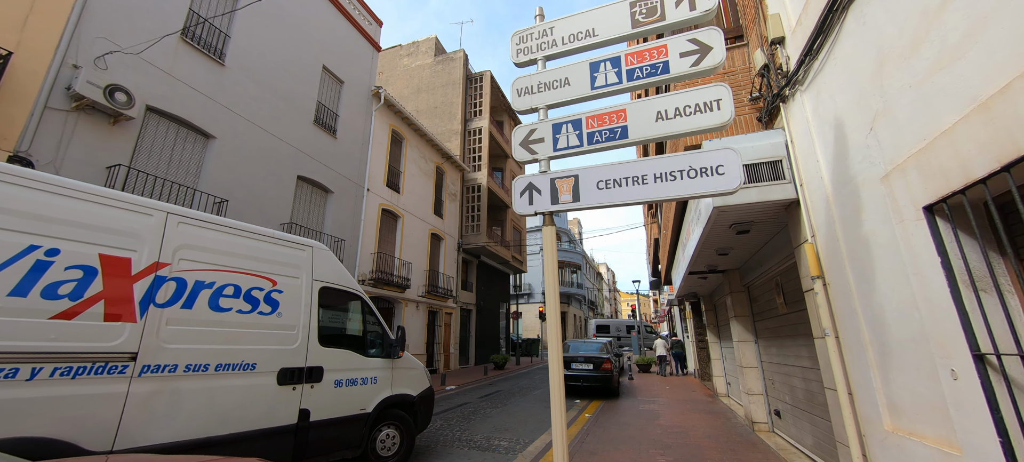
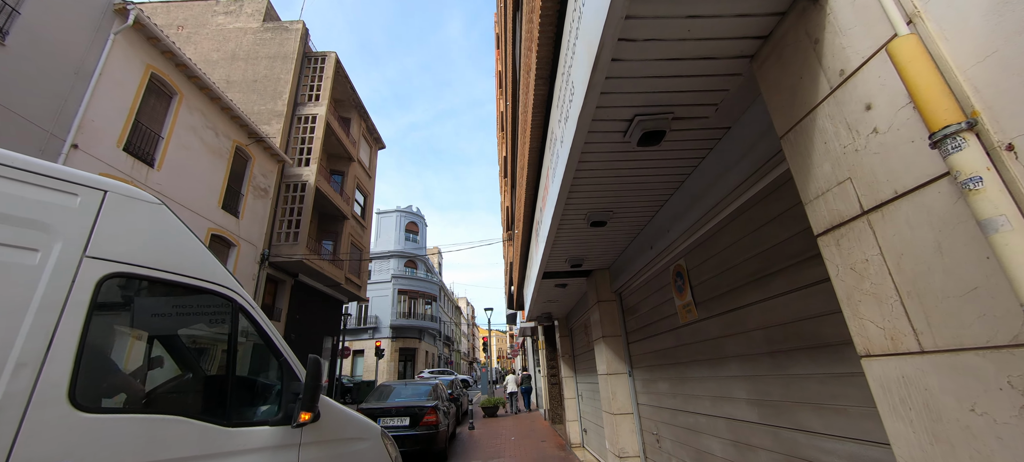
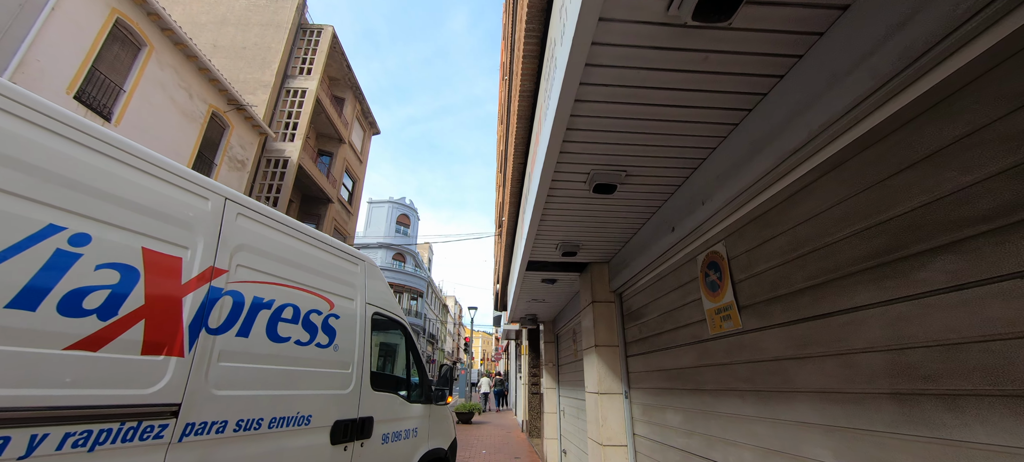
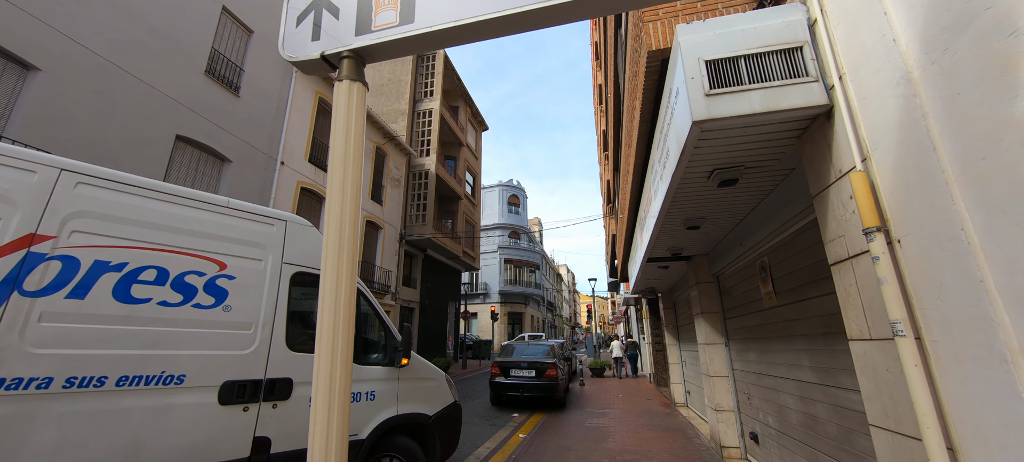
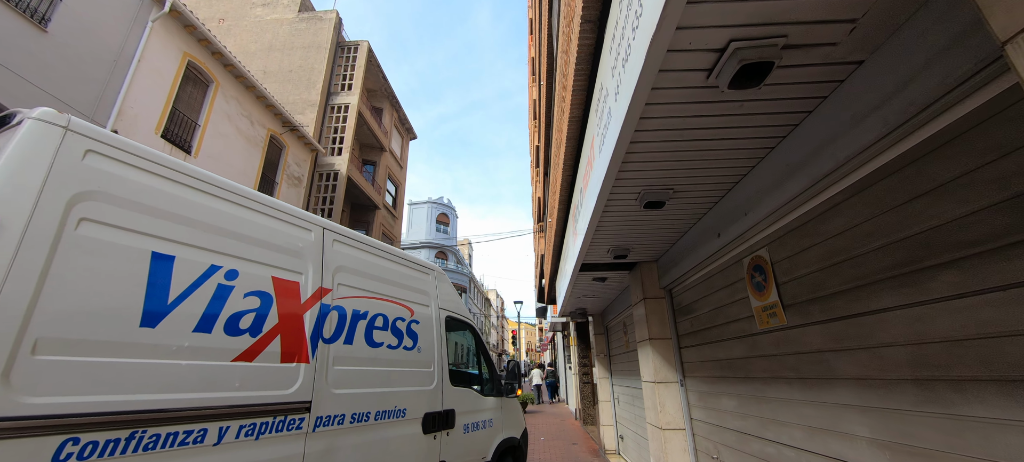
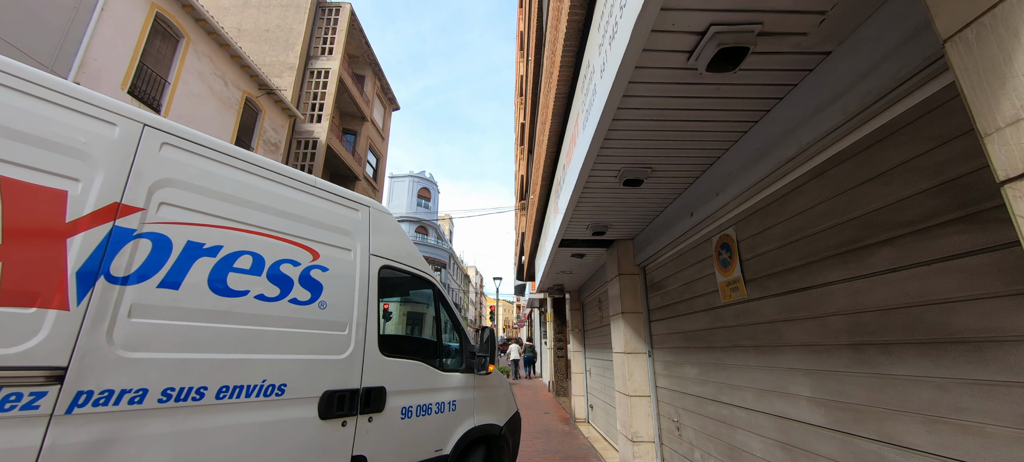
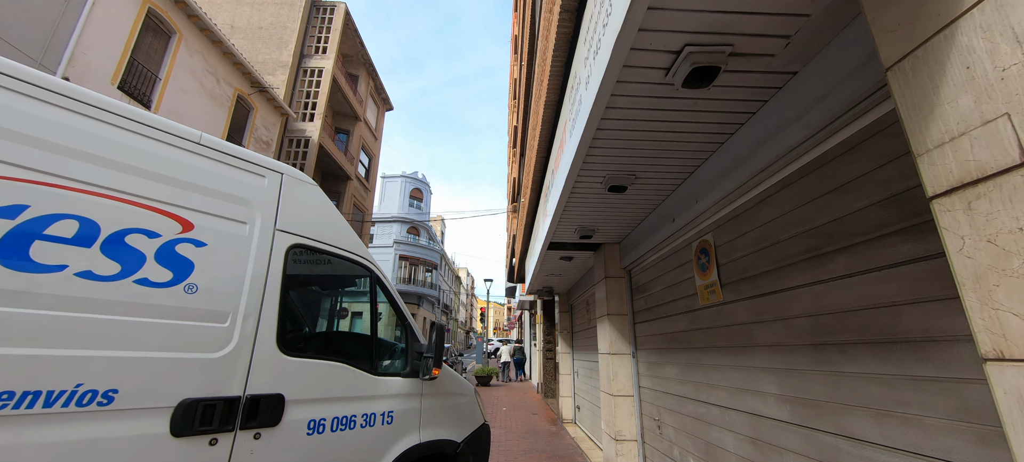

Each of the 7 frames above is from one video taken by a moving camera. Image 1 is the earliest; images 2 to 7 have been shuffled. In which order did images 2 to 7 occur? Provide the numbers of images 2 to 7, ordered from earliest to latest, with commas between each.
4, 2, 7, 6, 5, 3
